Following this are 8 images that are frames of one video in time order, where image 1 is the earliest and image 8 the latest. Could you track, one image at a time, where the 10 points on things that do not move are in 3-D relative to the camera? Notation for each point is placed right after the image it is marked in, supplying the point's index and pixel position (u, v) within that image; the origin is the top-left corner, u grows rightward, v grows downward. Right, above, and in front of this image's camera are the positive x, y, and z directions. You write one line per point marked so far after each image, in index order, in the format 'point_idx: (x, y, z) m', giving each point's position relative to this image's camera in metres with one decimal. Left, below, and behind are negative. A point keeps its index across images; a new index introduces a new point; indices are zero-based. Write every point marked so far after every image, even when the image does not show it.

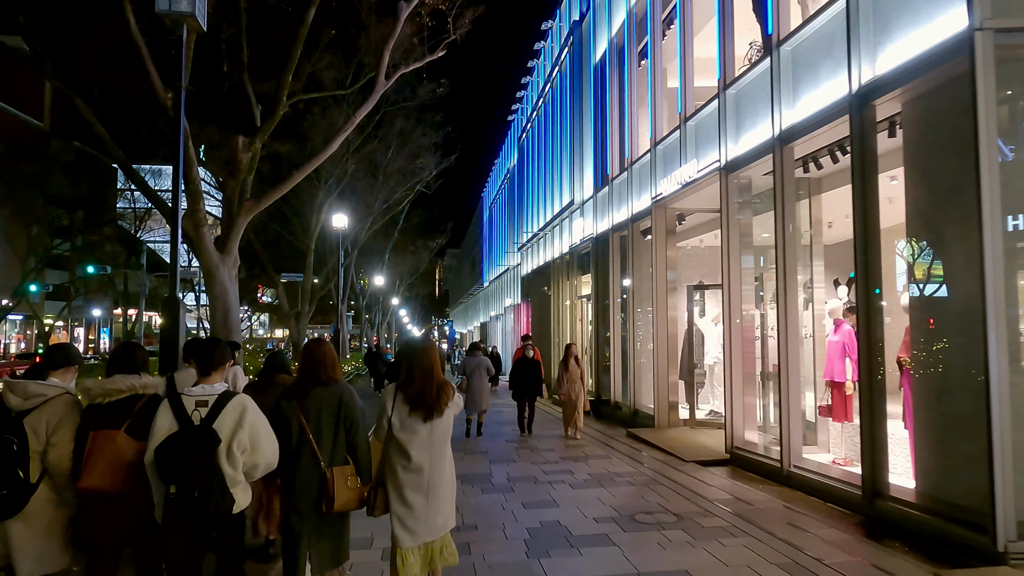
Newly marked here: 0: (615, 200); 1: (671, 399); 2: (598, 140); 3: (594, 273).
0: (+2.4, +2.1, +15.2) m
1: (+2.9, -2.0, +12.2) m
2: (+2.2, +3.7, +16.7) m
3: (+2.1, +0.4, +16.7) m
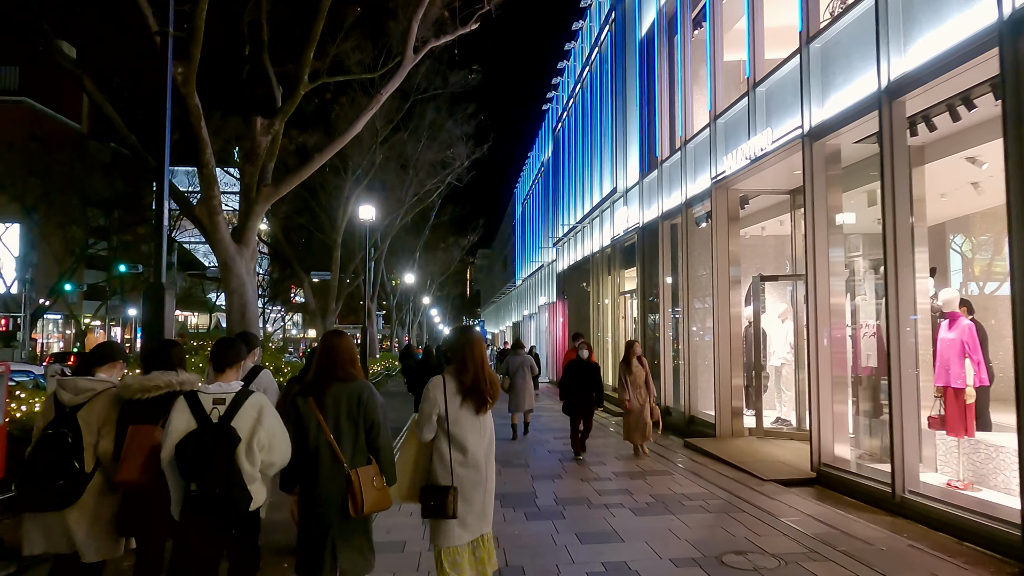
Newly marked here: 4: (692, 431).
0: (+3.3, +2.2, +13.8) m
1: (+3.6, -1.9, +10.7) m
2: (+3.0, +3.8, +15.3) m
3: (+3.0, +0.5, +15.4) m
4: (+3.2, -2.6, +11.9) m
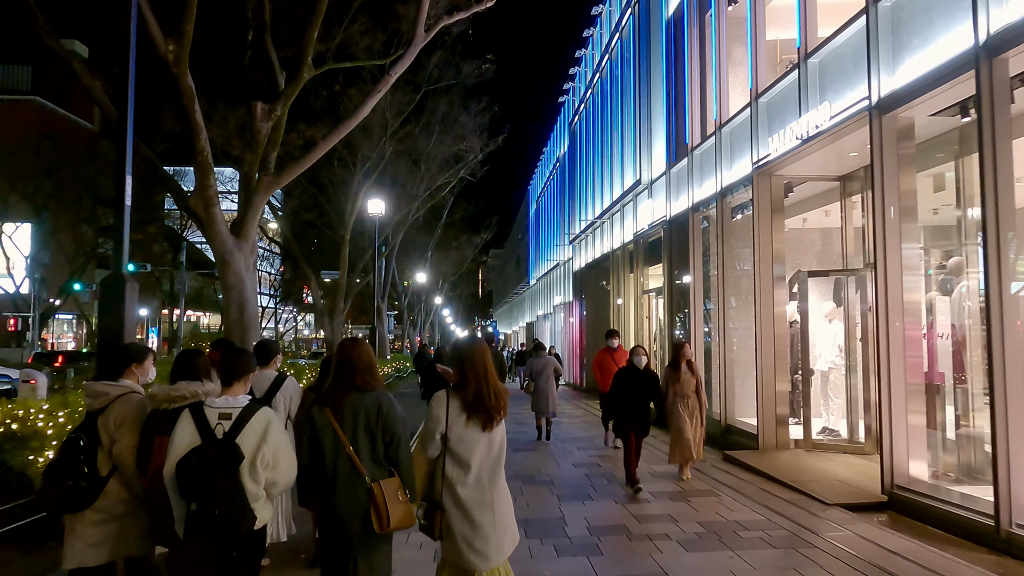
0: (+3.6, +2.2, +12.8) m
1: (+3.9, -1.8, +9.7) m
2: (+3.4, +3.9, +14.3) m
3: (+3.4, +0.6, +14.3) m
4: (+3.5, -2.5, +10.9) m
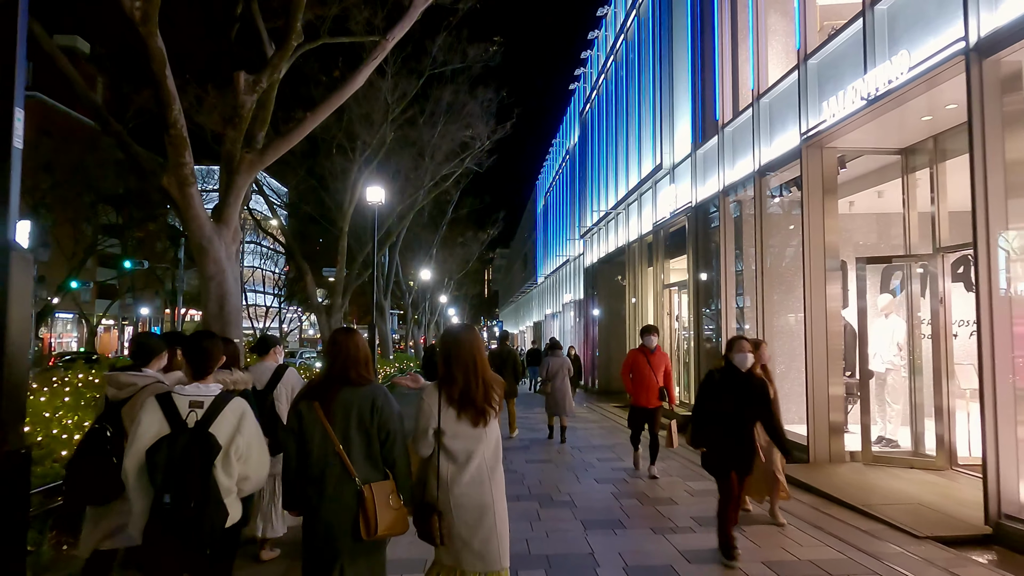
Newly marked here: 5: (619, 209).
0: (+3.8, +2.4, +11.5) m
1: (+4.1, -1.7, +8.4) m
2: (+3.6, +4.0, +13.0) m
3: (+3.6, +0.7, +13.1) m
4: (+3.7, -2.4, +9.6) m
5: (+3.2, +2.3, +20.0) m
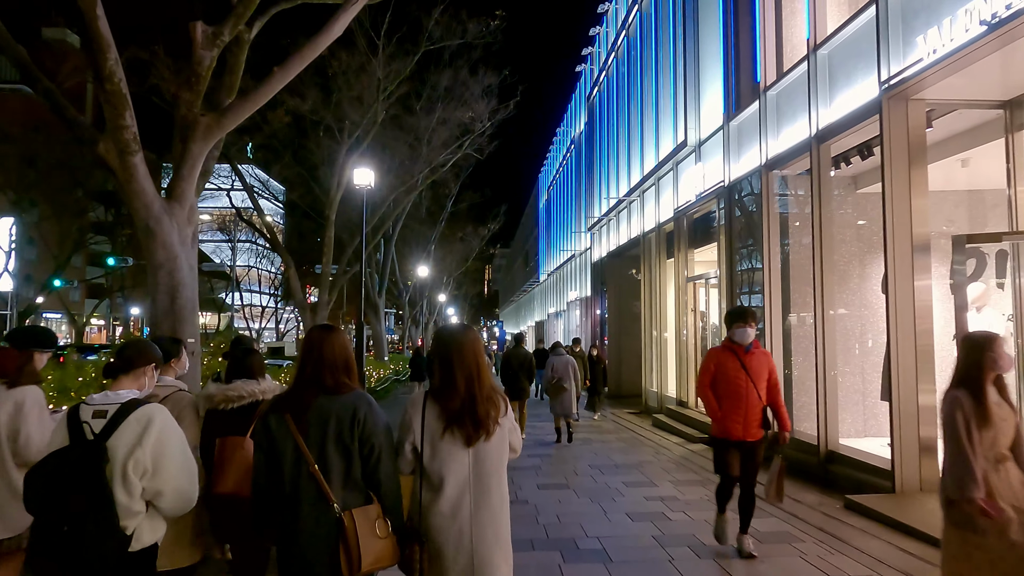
0: (+3.9, +2.5, +9.9) m
1: (+4.2, -1.5, +6.7) m
2: (+3.7, +4.1, +11.3) m
3: (+3.7, +0.9, +11.4) m
4: (+3.8, -2.3, +7.9) m
5: (+3.3, +2.5, +18.3) m
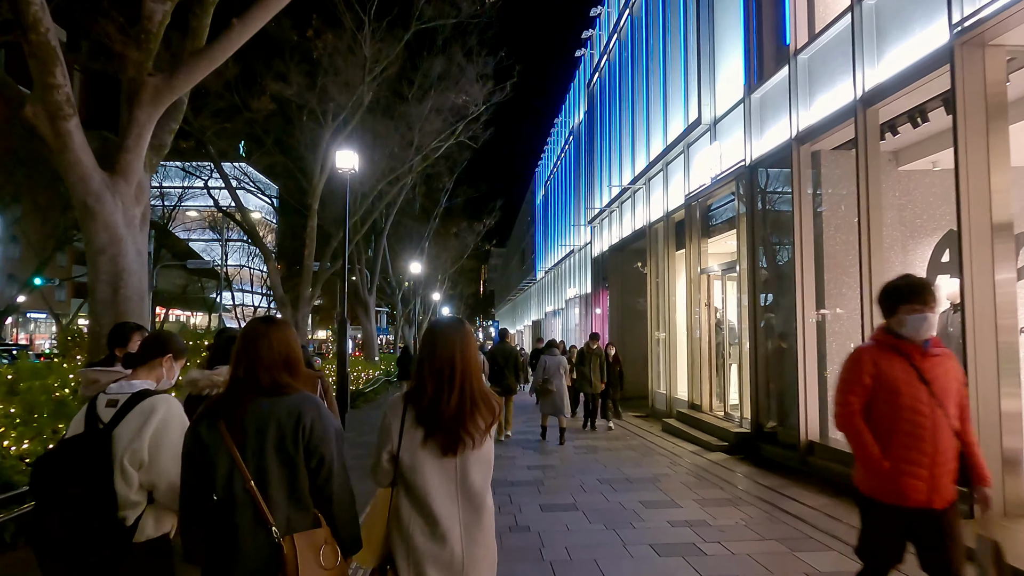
0: (+3.9, +2.7, +8.7) m
1: (+4.2, -1.4, +5.6) m
2: (+3.7, +4.3, +10.2) m
3: (+3.7, +1.0, +10.2) m
4: (+3.8, -2.1, +6.8) m
5: (+3.2, +2.6, +17.2) m
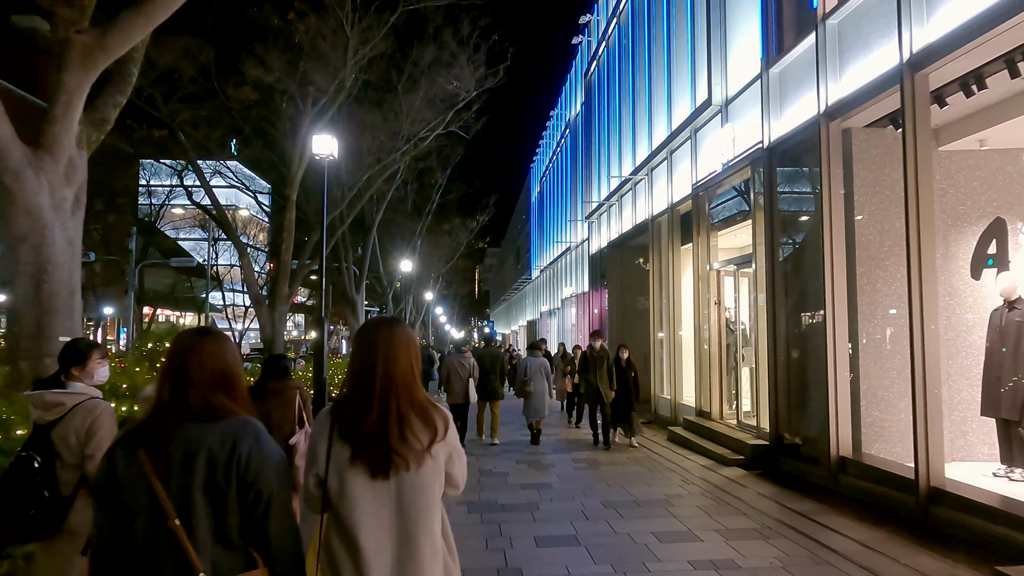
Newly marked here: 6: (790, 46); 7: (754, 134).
0: (+3.8, +2.7, +7.7) m
1: (+4.1, -1.3, +4.6) m
2: (+3.6, +4.3, +9.2) m
3: (+3.6, +1.0, +9.2) m
4: (+3.7, -2.1, +5.7) m
5: (+3.0, +2.7, +16.1) m
6: (+3.6, +3.2, +8.8) m
7: (+3.5, +2.2, +9.7) m
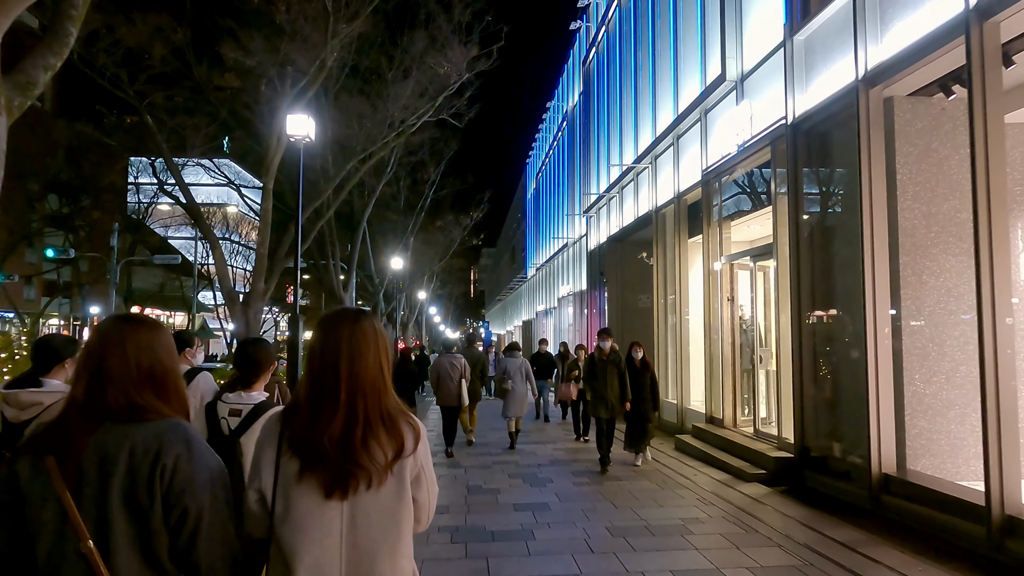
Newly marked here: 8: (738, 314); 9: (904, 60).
0: (+3.7, +2.8, +6.7) m
1: (+4.0, -1.3, +3.6) m
2: (+3.5, +4.4, +8.2) m
3: (+3.5, +1.1, +8.2) m
4: (+3.6, -2.0, +4.7) m
5: (+2.9, +2.7, +15.1) m
6: (+3.6, +3.3, +7.8) m
7: (+3.4, +2.3, +8.7) m
8: (+3.6, -0.4, +10.7) m
9: (+3.7, +2.2, +6.4) m
